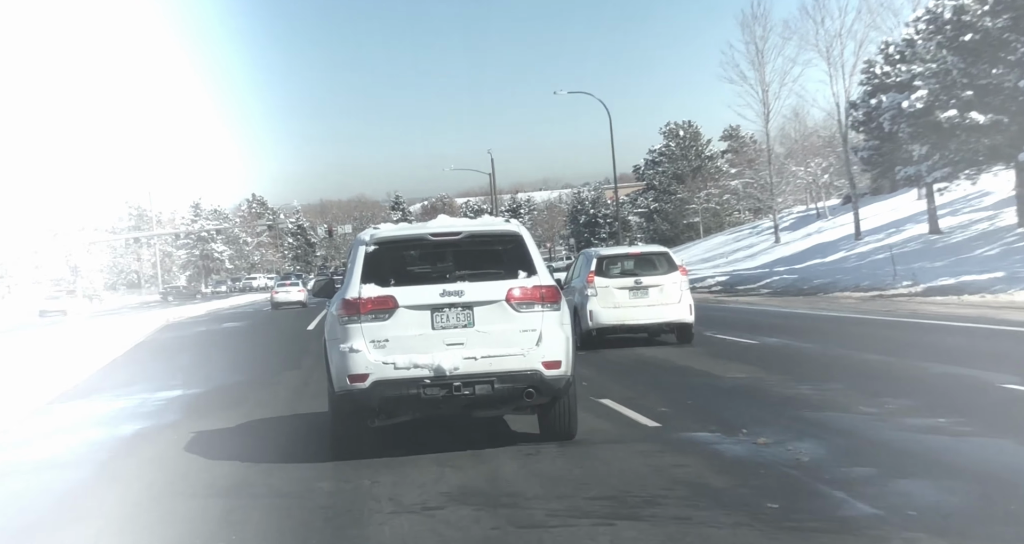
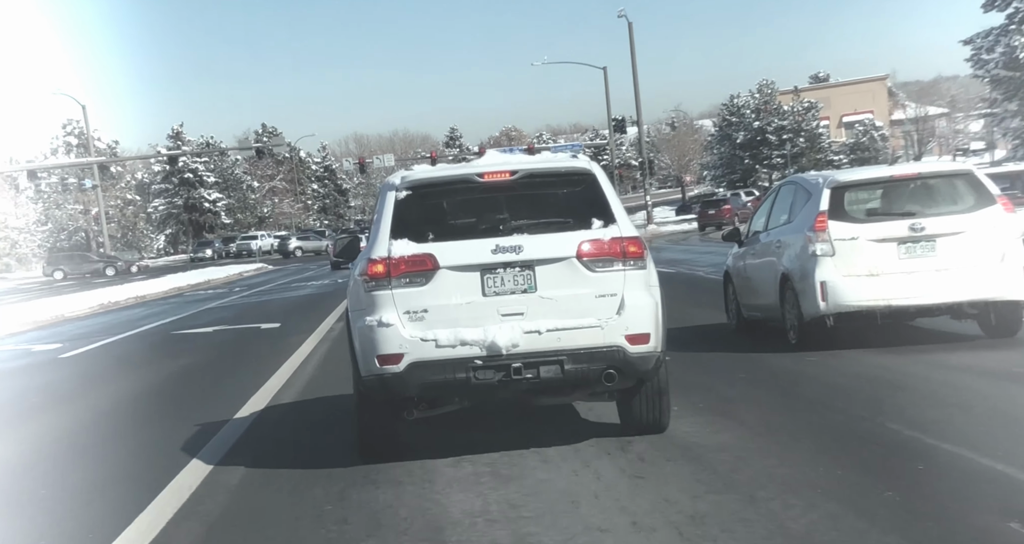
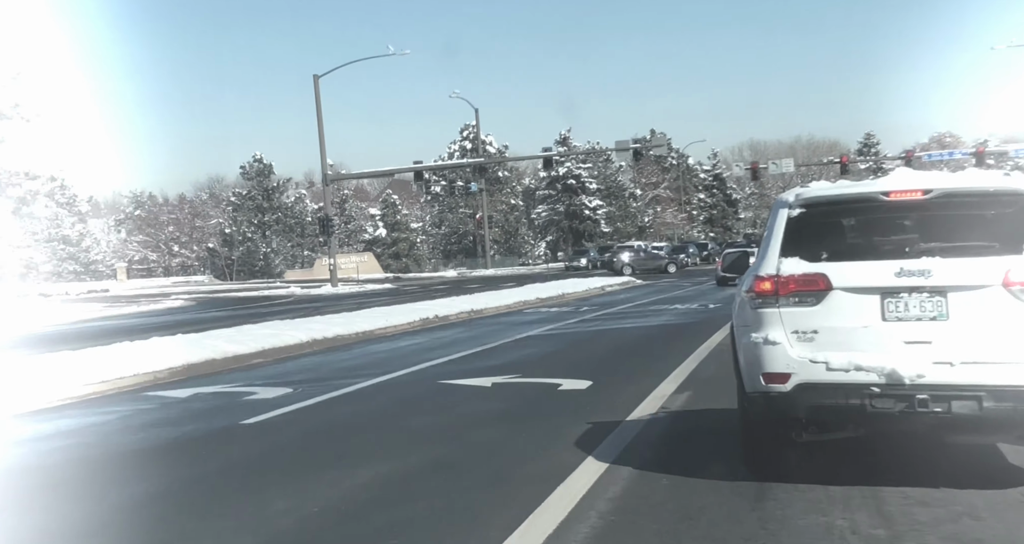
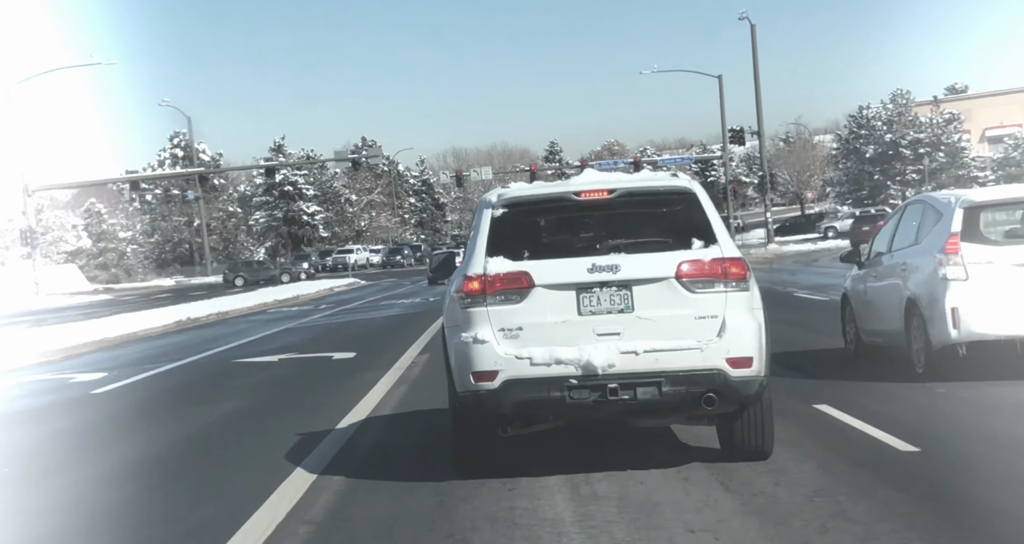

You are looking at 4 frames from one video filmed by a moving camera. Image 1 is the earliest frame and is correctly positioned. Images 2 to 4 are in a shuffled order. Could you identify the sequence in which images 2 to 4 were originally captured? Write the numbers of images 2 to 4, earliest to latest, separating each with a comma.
2, 4, 3
